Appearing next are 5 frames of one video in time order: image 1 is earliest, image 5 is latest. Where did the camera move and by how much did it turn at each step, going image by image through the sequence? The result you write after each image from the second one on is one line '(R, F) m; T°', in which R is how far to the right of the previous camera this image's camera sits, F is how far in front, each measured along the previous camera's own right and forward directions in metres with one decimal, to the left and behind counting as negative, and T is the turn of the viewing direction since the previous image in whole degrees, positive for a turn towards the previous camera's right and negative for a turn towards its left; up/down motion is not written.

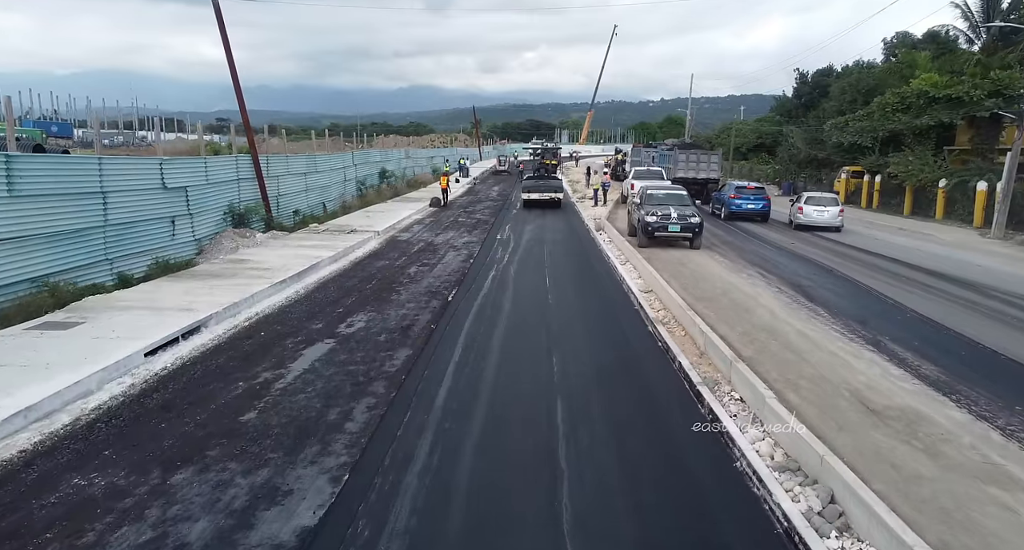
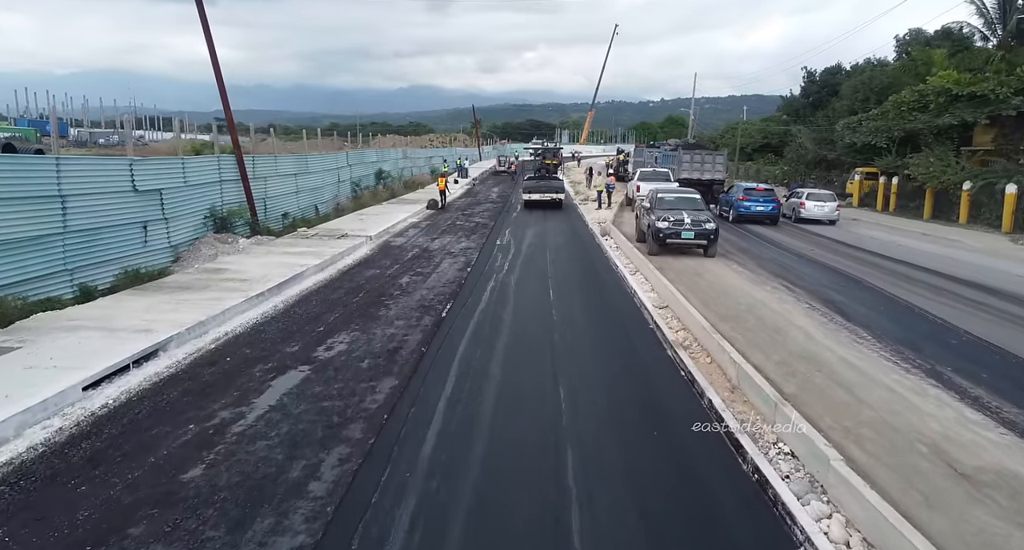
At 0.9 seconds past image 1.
(0.0, +1.1) m; 0°
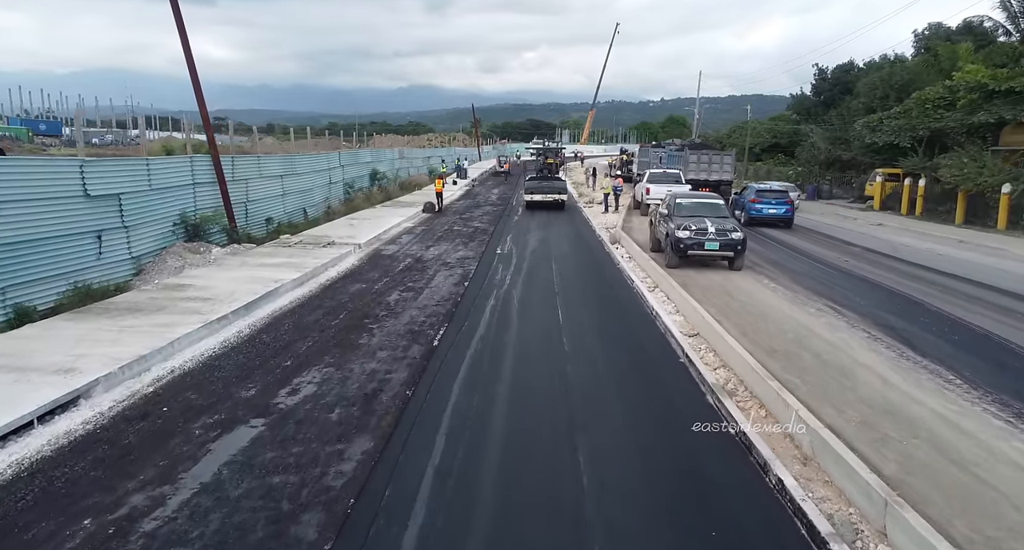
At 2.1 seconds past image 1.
(-0.1, +1.6) m; 0°
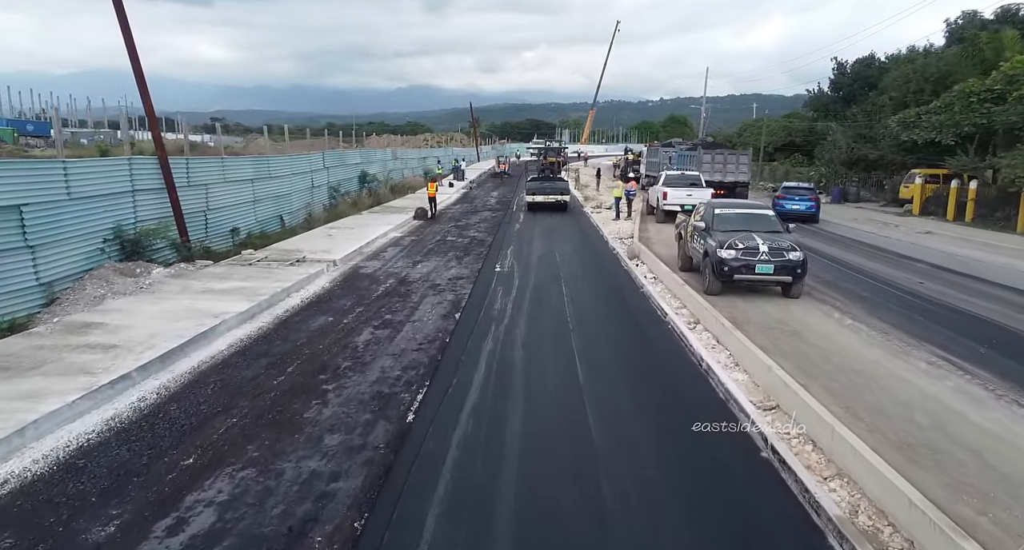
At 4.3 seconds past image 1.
(0.0, +2.6) m; 0°
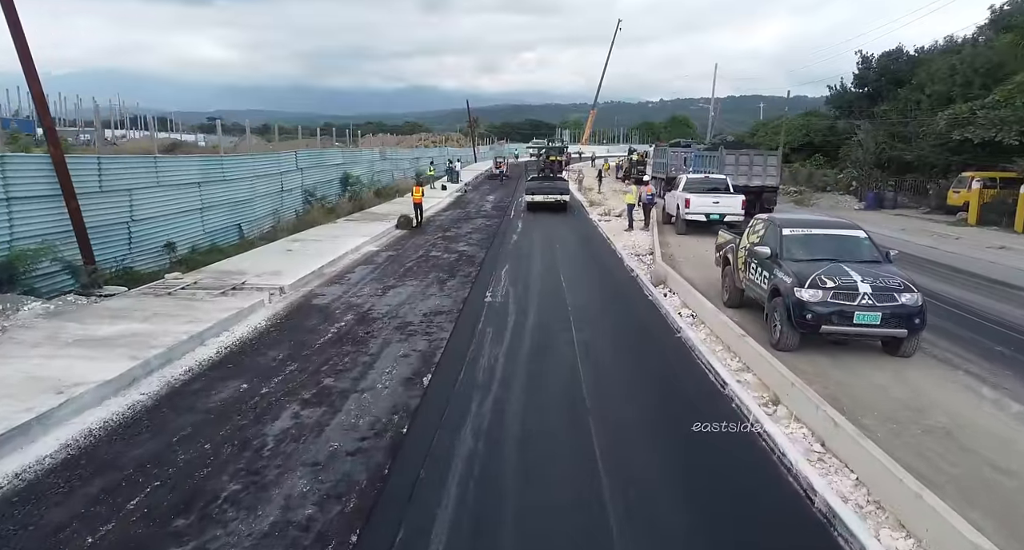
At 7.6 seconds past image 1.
(+0.1, +3.1) m; 0°
